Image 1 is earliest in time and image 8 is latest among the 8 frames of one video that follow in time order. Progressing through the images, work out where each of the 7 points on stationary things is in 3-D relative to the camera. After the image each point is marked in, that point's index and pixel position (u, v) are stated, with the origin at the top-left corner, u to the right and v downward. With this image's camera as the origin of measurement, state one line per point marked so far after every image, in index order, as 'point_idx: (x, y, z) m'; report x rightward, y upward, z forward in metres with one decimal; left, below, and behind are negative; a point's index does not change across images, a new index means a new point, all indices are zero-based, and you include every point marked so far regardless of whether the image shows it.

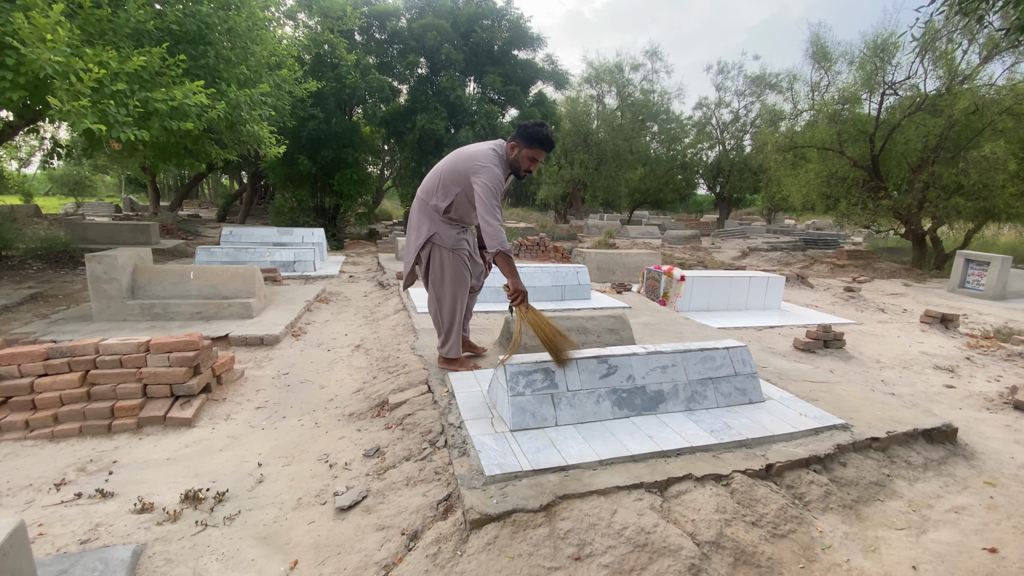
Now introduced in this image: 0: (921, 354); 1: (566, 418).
0: (+5.1, -0.8, +6.0) m
1: (+0.4, -0.8, +3.1) m
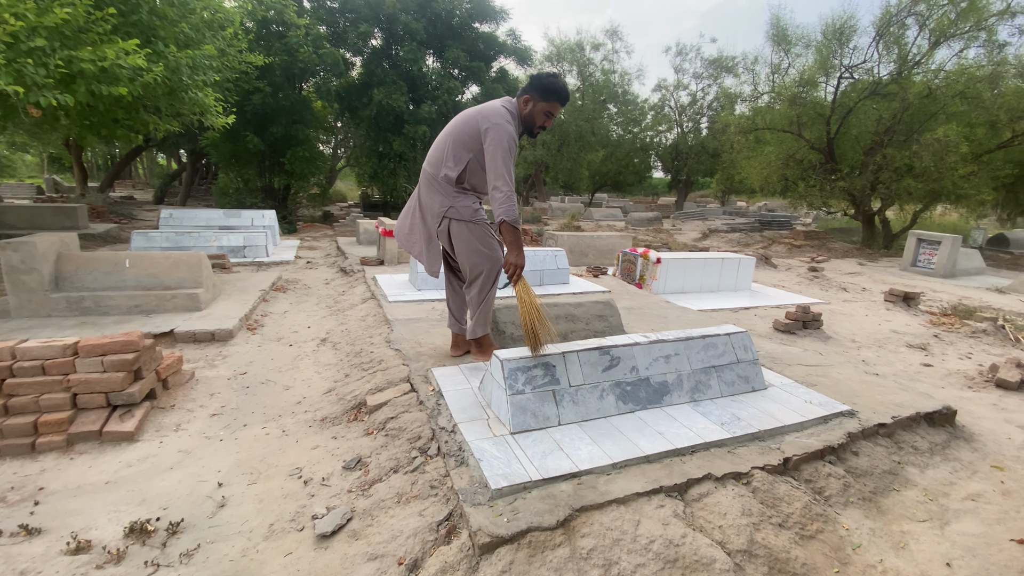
0: (+4.9, -0.6, +6.1) m
1: (+0.3, -0.8, +2.8) m
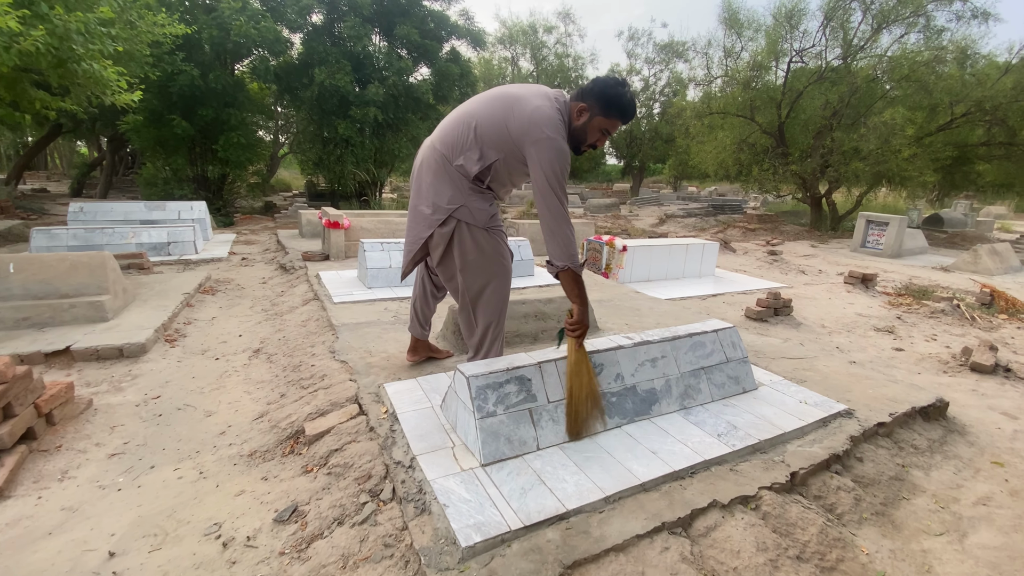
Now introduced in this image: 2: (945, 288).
0: (+4.4, -0.4, +6.1) m
1: (+0.2, -0.8, +2.4) m
2: (+7.1, 0.0, +7.8) m
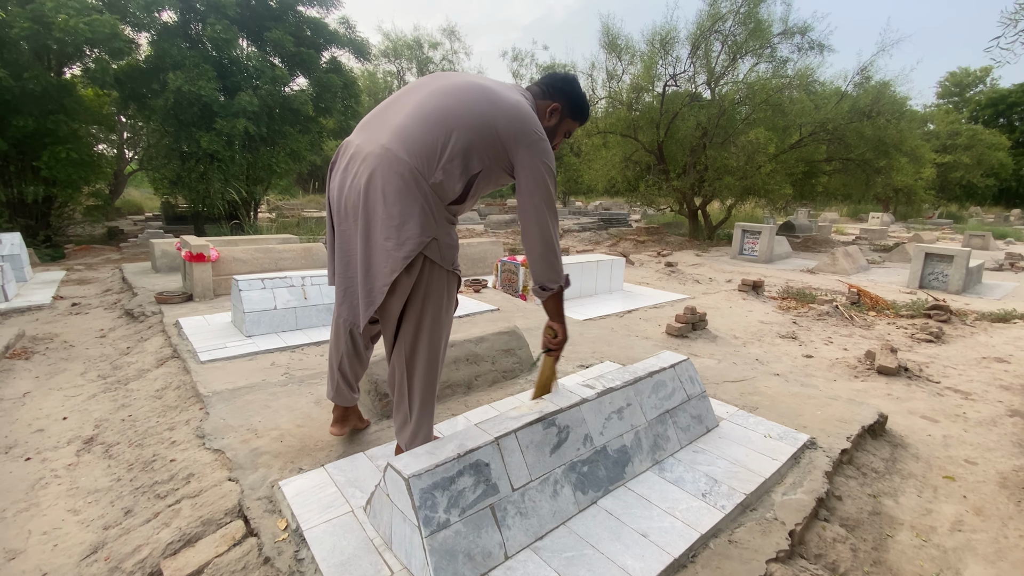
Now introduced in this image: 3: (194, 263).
0: (+3.3, -0.5, +6.4) m
1: (0.0, -1.0, +1.9) m
2: (+5.5, 0.0, +8.6) m
3: (-3.6, +0.3, +5.4) m
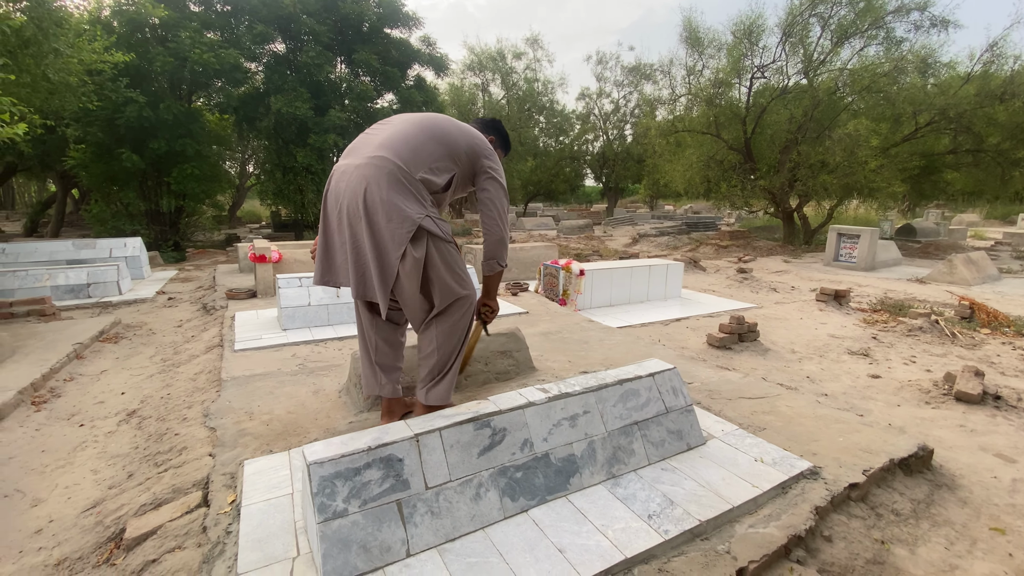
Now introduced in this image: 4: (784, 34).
0: (+3.7, -0.6, +5.6) m
1: (-0.3, -1.0, +1.8) m
2: (+6.4, -0.2, +7.4) m
3: (-3.2, +0.3, +6.0) m
4: (+7.2, +6.7, +12.6) m
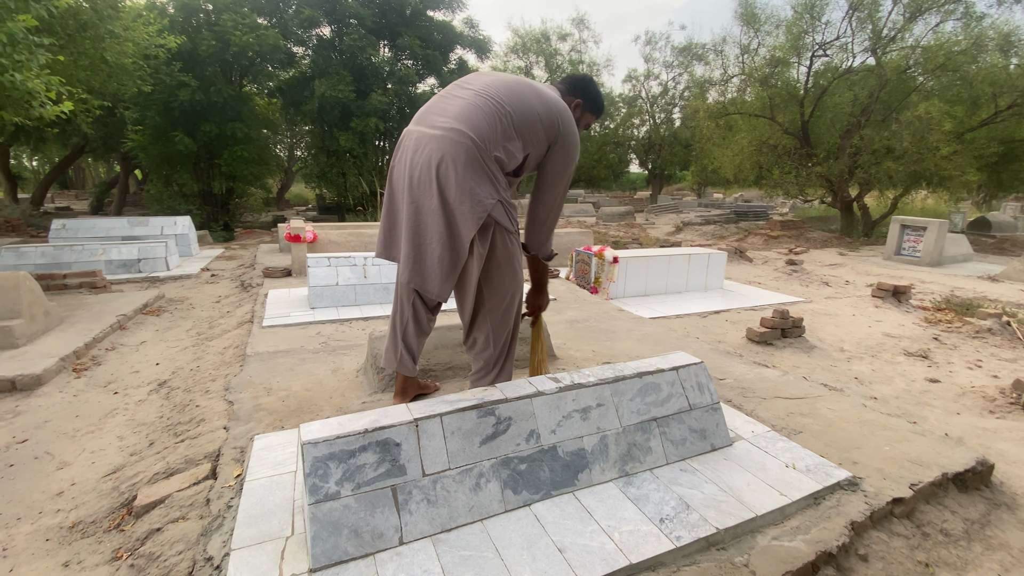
0: (+4.1, -0.5, +5.2) m
1: (-0.3, -0.9, +1.8) m
2: (+6.8, -0.2, +6.8) m
3: (-2.8, +0.6, +6.1) m
4: (+8.3, +6.9, +11.7) m
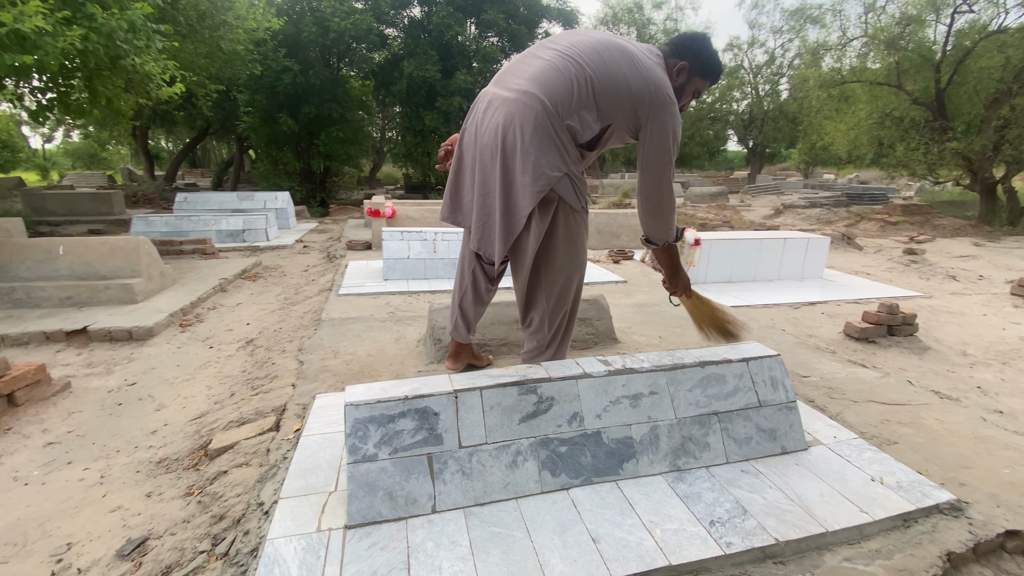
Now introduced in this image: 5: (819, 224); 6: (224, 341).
0: (+4.7, -0.5, +4.4) m
1: (-0.2, -0.8, +1.8) m
2: (+7.7, -0.2, +5.5) m
3: (-1.9, +0.9, +6.4) m
4: (+10.3, +6.9, +9.8) m
5: (+8.3, +1.7, +12.9) m
6: (-2.3, -0.4, +3.9) m
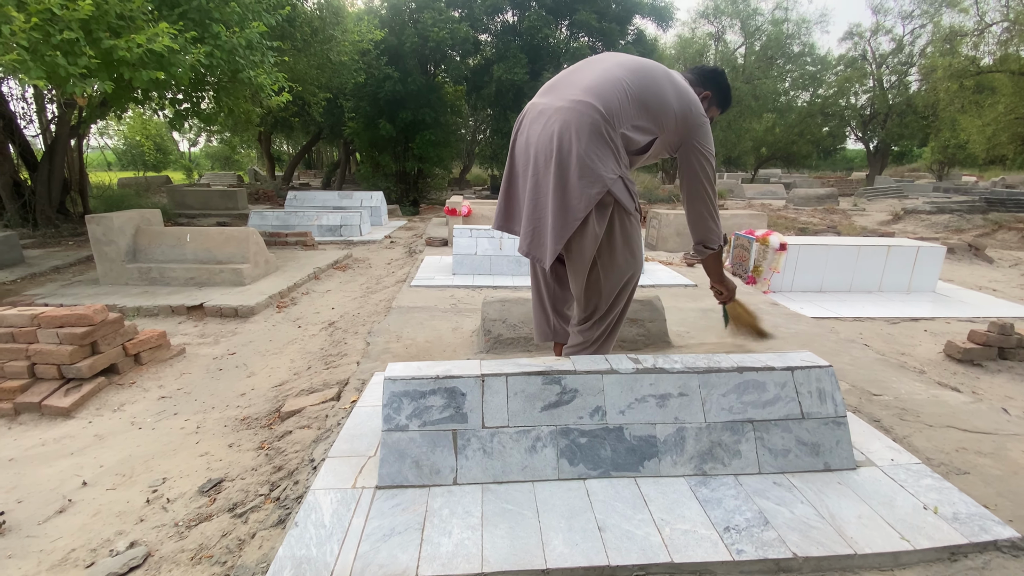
0: (+5.2, -0.7, +3.6) m
1: (-0.2, -0.7, +1.9) m
2: (+8.3, -0.6, +4.1) m
3: (-0.9, +1.0, +6.8) m
4: (+11.9, +6.4, +7.9) m
5: (+10.3, +1.3, +11.3) m
6: (-1.8, -0.3, +4.4) m
